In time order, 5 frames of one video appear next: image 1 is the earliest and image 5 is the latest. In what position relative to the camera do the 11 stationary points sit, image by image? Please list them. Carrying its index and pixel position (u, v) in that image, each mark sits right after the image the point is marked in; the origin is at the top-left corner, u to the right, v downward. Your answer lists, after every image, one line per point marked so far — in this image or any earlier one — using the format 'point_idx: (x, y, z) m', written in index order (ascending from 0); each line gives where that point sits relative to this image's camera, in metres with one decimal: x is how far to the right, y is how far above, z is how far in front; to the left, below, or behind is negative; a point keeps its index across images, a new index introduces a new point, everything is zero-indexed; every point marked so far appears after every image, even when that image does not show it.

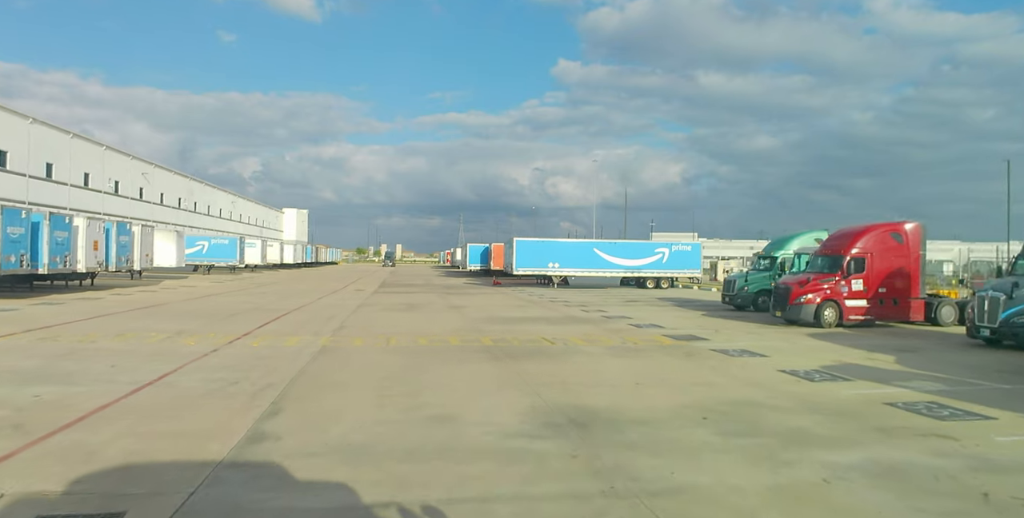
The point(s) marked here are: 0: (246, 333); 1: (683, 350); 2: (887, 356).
0: (-7.2, -2.0, +15.1) m
1: (+4.2, -2.2, +13.7) m
2: (+9.0, -2.4, +13.5) m
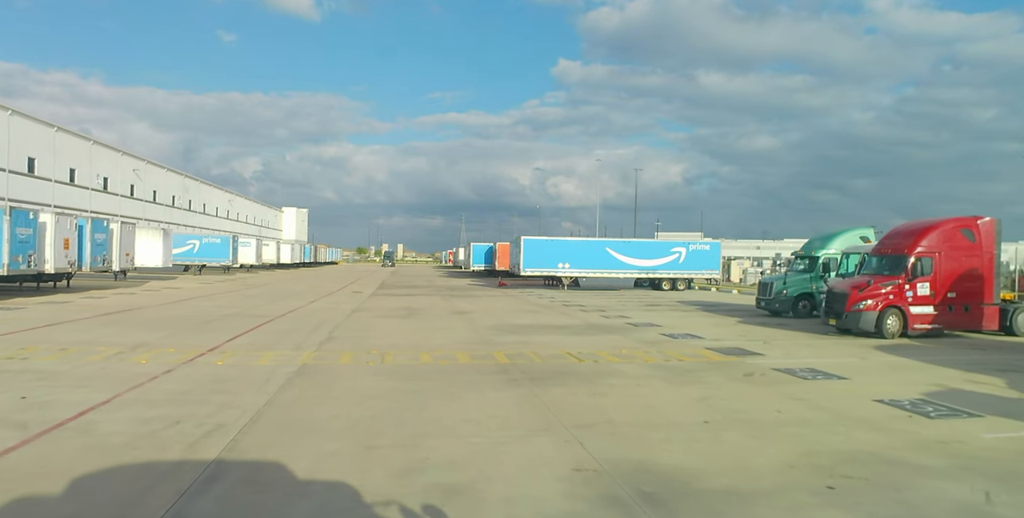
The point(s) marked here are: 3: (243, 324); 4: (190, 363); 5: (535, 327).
0: (-6.8, -2.0, +12.7) m
1: (+4.6, -2.2, +11.3) m
2: (+9.5, -2.4, +11.0) m
3: (-8.5, -2.1, +17.8) m
4: (-6.4, -2.1, +11.2) m
5: (+0.7, -2.1, +17.6) m
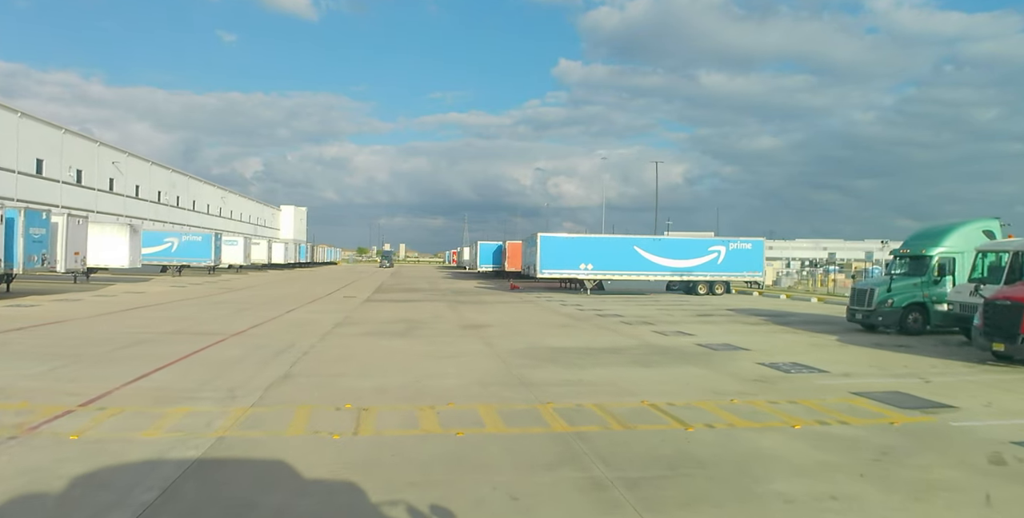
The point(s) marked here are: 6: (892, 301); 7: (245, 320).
0: (-6.0, -2.0, +8.0) m
1: (+5.4, -2.2, +6.6) m
2: (+10.3, -2.3, +6.3) m
3: (-7.7, -2.1, +13.1) m
4: (-5.6, -2.0, +6.5) m
5: (+1.5, -2.1, +12.8) m
6: (+11.3, -1.2, +16.7) m
7: (-9.0, -2.0, +18.8) m
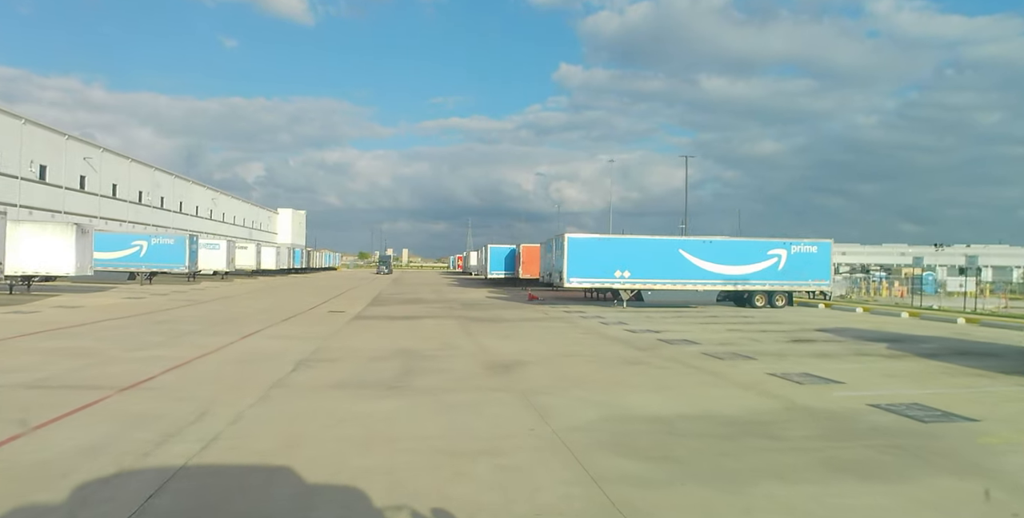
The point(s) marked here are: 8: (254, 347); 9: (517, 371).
0: (-5.0, -2.1, +2.5) m
1: (+6.4, -2.3, +1.1) m
2: (+11.2, -2.4, +0.8) m
3: (-6.8, -2.2, +7.6) m
4: (-4.7, -2.1, +1.0) m
5: (+2.5, -2.2, +7.3) m
6: (+12.3, -1.4, +11.1) m
7: (-8.0, -2.2, +13.3) m
8: (-6.4, -2.2, +14.0) m
9: (+0.1, -2.2, +11.0) m
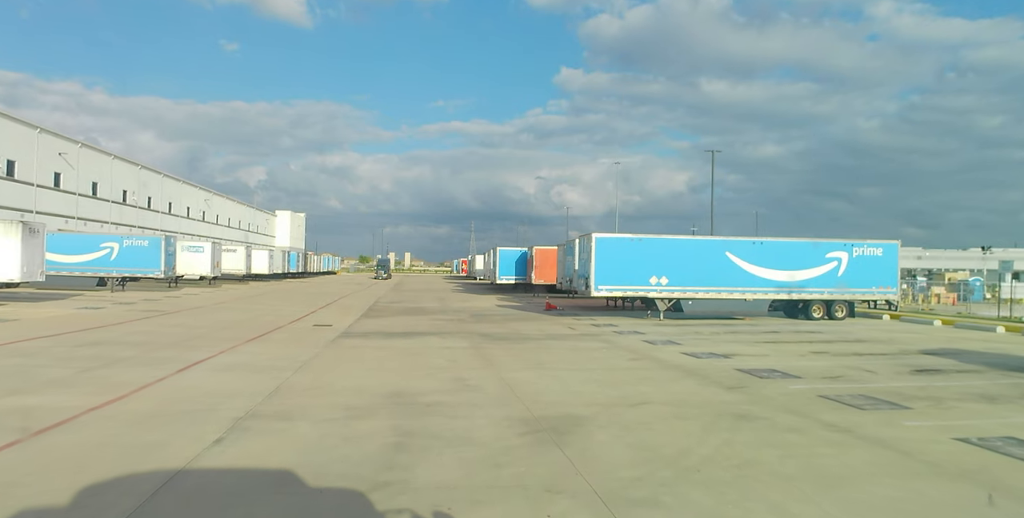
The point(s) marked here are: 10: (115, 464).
0: (-4.4, -2.1, -1.5) m
1: (+7.0, -2.3, -2.9) m
2: (+11.8, -2.4, -3.2) m
3: (-6.1, -2.2, +3.7) m
4: (-4.0, -2.1, -3.0) m
5: (+3.1, -2.2, +3.4) m
6: (+13.0, -1.4, +7.1) m
7: (-7.3, -2.3, +9.3) m
8: (-5.8, -2.3, +10.0) m
9: (+0.8, -2.2, +7.1) m
10: (-4.3, -2.2, +6.2) m
